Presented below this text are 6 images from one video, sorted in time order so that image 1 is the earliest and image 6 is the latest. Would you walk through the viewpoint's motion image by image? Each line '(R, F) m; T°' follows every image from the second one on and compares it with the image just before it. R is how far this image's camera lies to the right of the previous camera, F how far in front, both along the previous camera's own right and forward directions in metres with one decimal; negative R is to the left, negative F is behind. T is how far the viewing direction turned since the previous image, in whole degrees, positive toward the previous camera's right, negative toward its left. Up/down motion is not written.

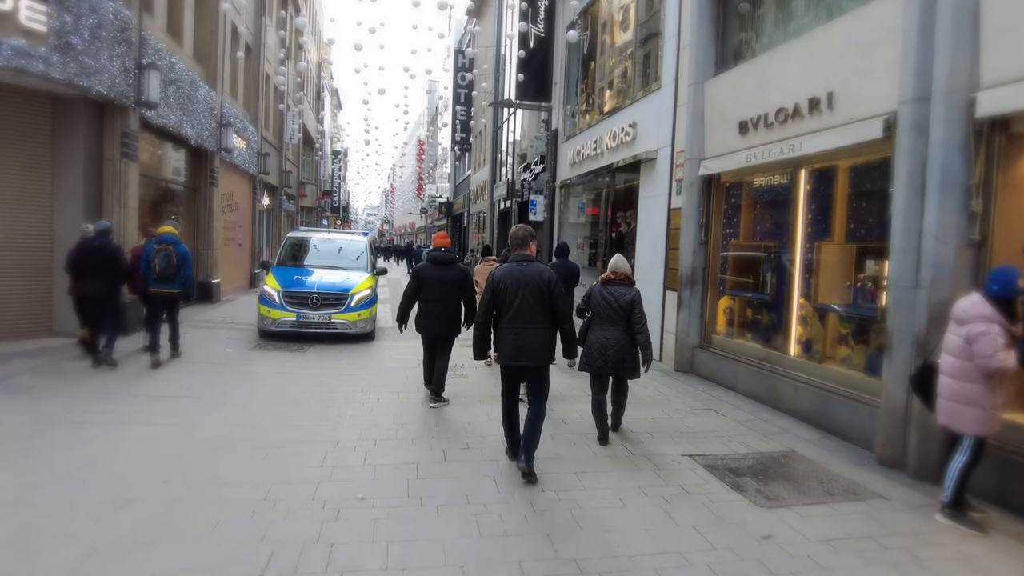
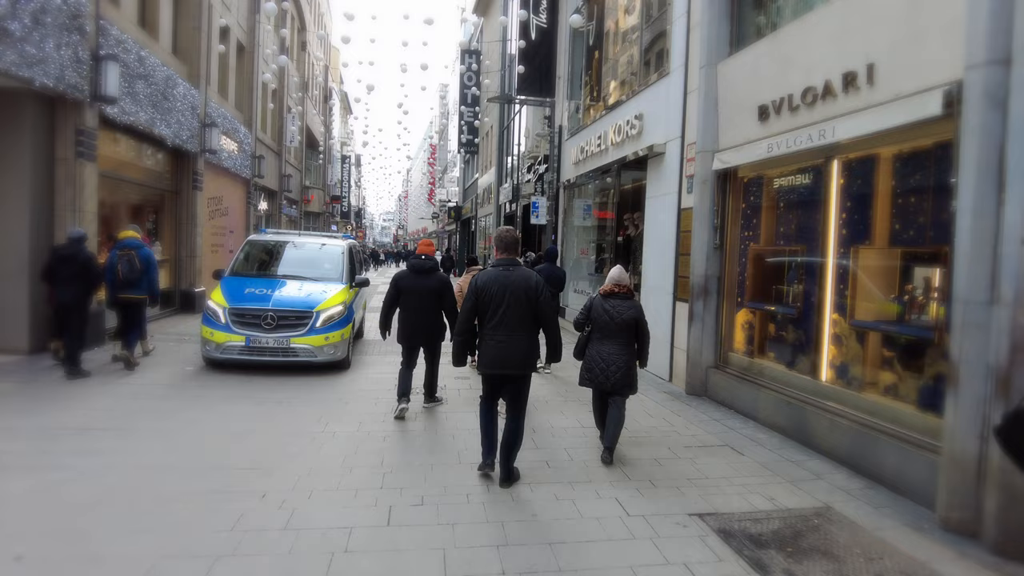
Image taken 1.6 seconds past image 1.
(+0.4, +1.1) m; -1°
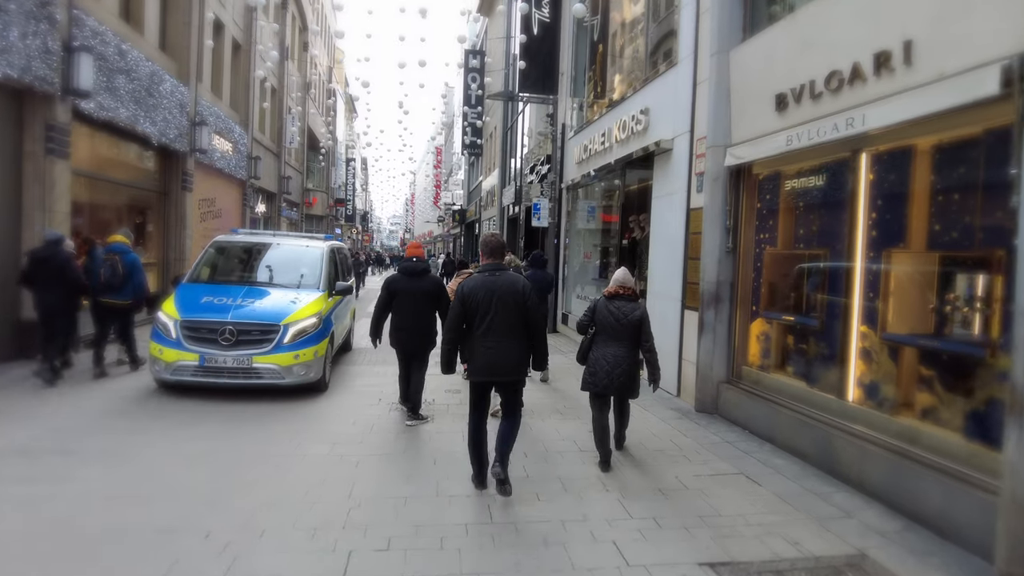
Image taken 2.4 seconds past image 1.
(+0.2, +0.6) m; -1°
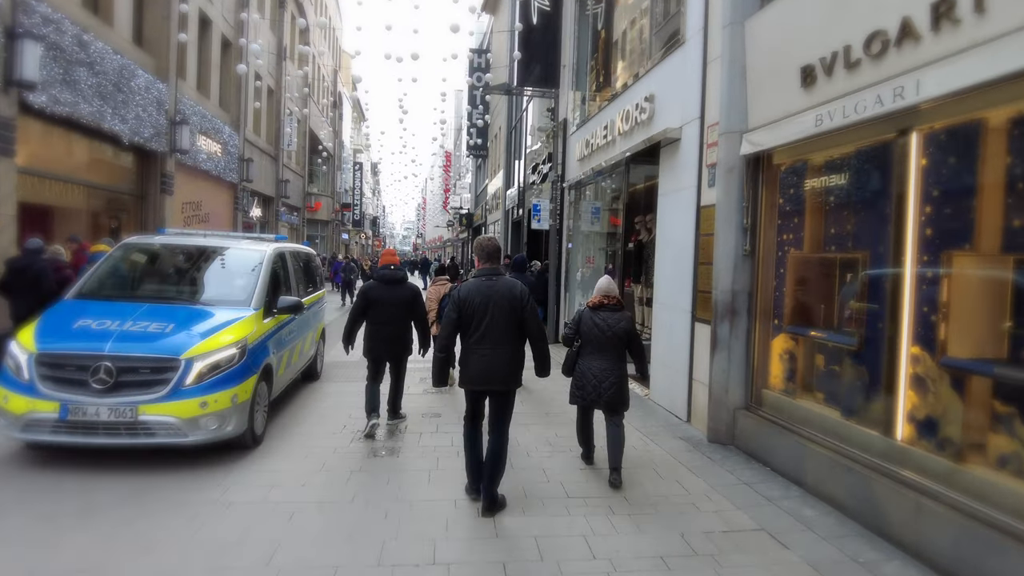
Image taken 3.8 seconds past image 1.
(+0.3, +1.0) m; -1°
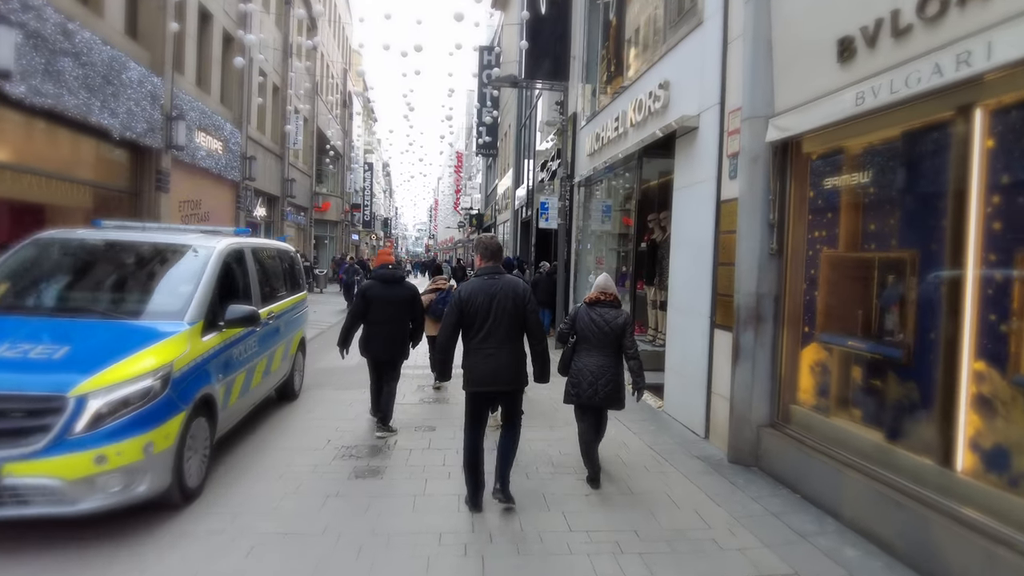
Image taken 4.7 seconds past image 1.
(+0.1, +0.6) m; -1°
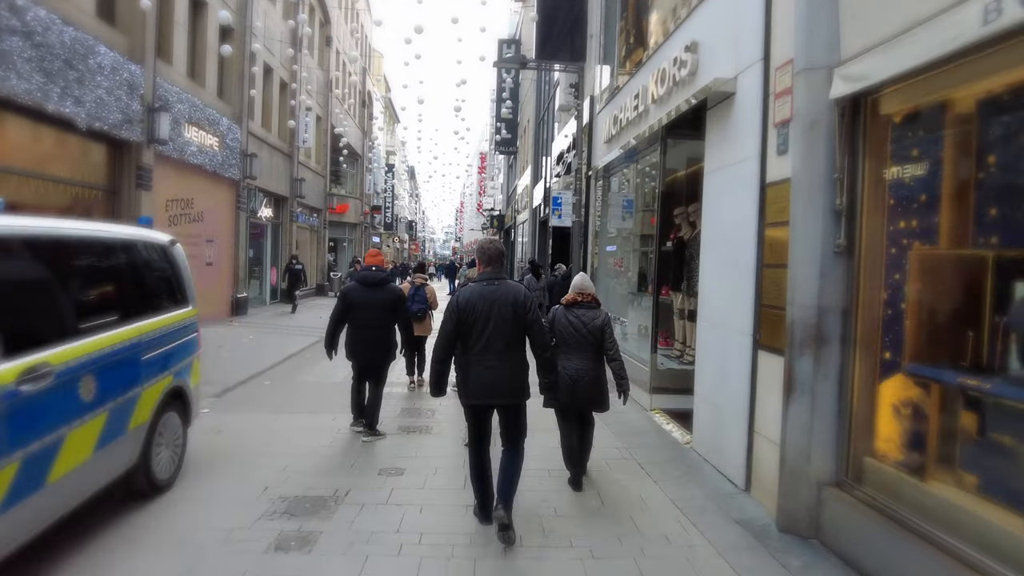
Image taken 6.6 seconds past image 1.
(+0.3, +1.4) m; -3°
